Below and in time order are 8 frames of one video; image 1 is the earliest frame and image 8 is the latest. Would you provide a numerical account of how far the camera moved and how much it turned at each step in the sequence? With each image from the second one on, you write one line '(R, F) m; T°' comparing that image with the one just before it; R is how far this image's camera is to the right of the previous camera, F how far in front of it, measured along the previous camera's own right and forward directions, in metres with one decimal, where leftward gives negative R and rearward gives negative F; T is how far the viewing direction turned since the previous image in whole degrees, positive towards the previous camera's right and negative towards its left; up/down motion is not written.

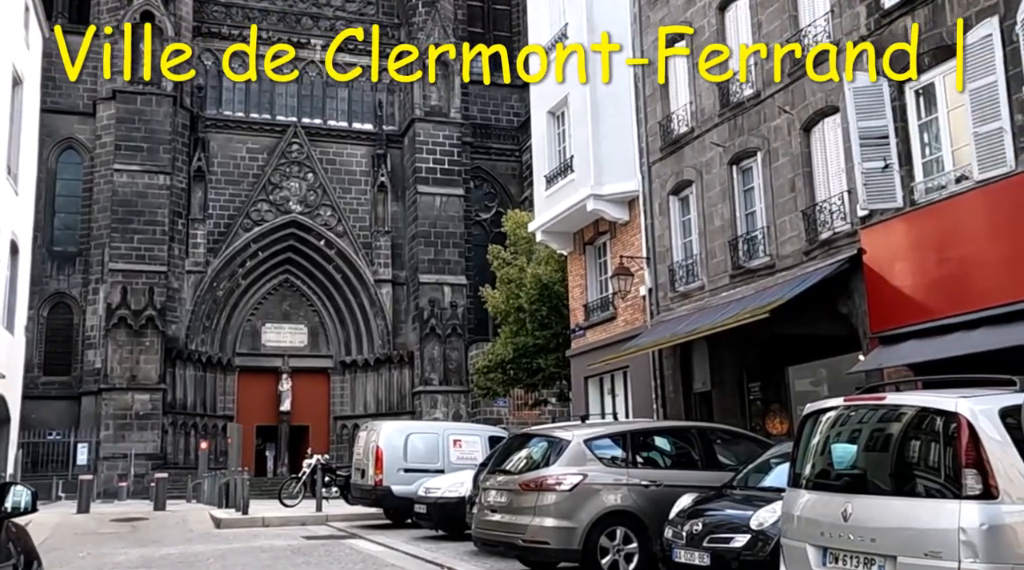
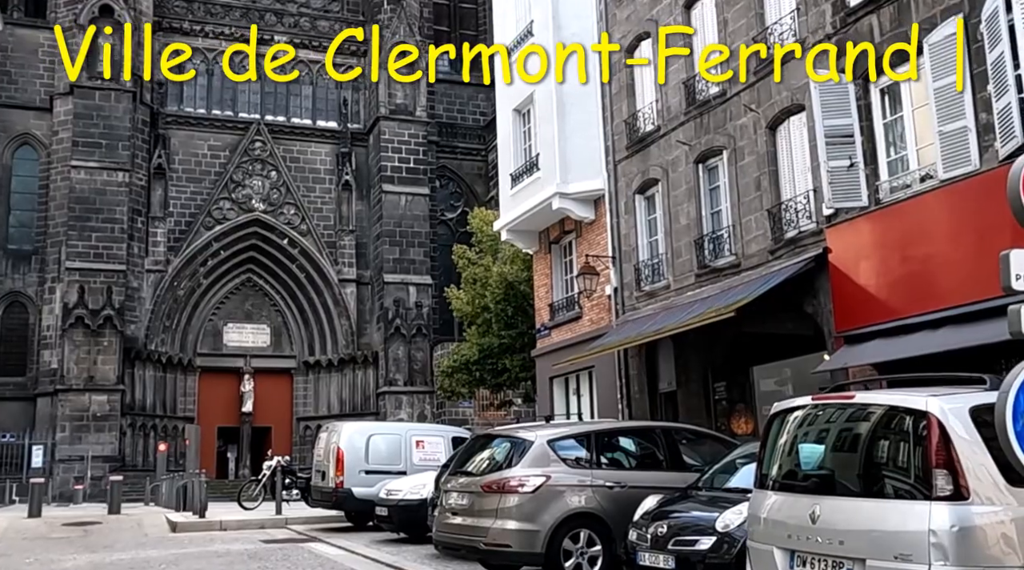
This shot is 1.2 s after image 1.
(0.0, +0.2) m; +2°
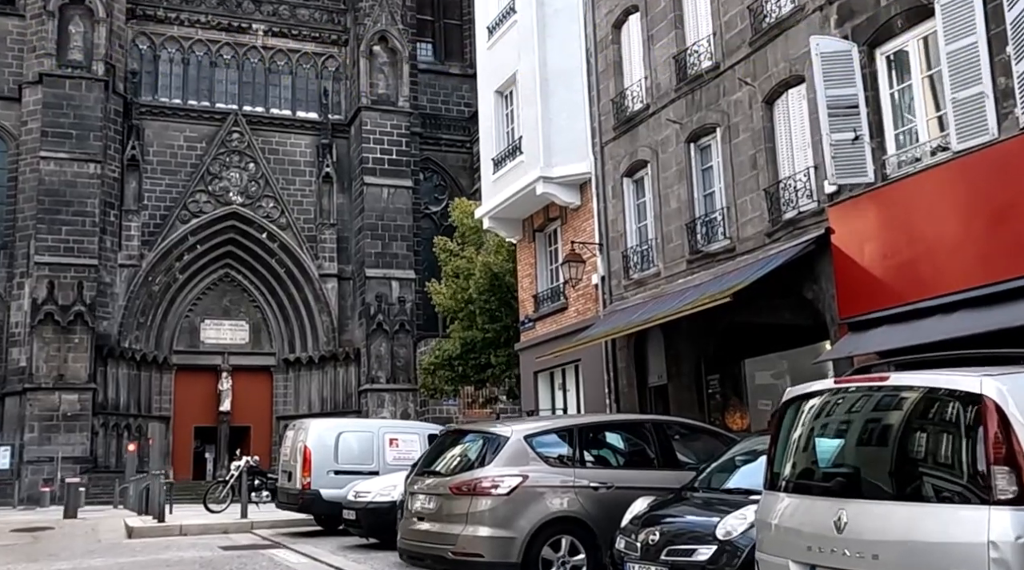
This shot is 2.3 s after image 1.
(+0.1, +1.0) m; +1°
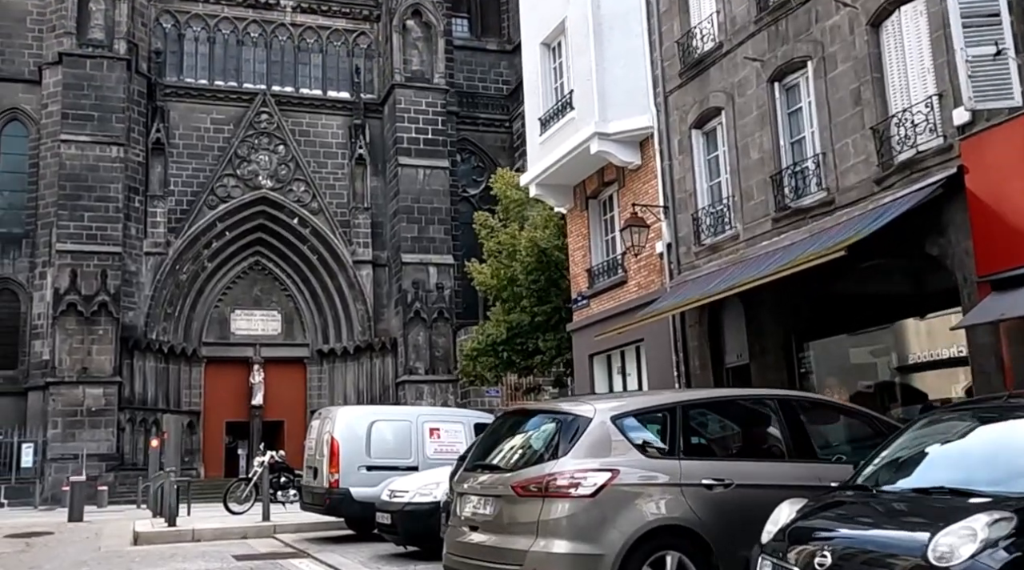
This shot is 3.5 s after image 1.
(-0.3, +2.1) m; -2°
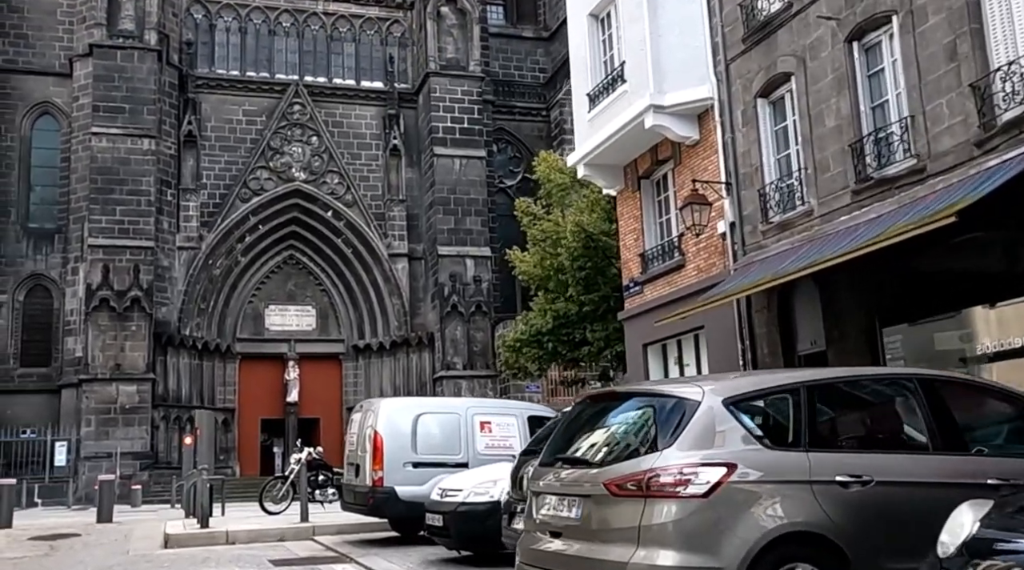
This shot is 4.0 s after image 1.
(-0.3, +1.0) m; -2°
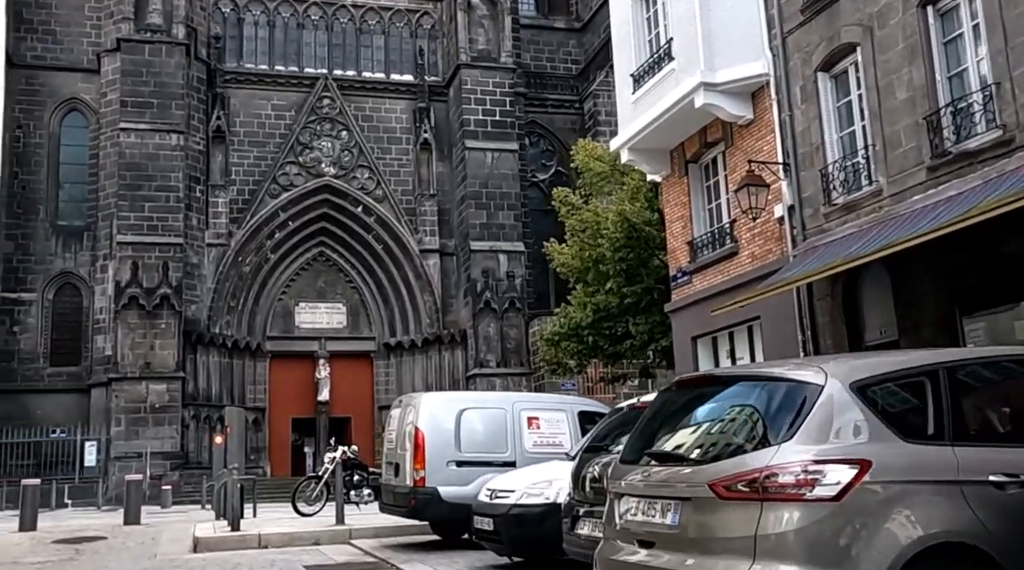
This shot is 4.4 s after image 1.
(-0.2, +0.8) m; -2°
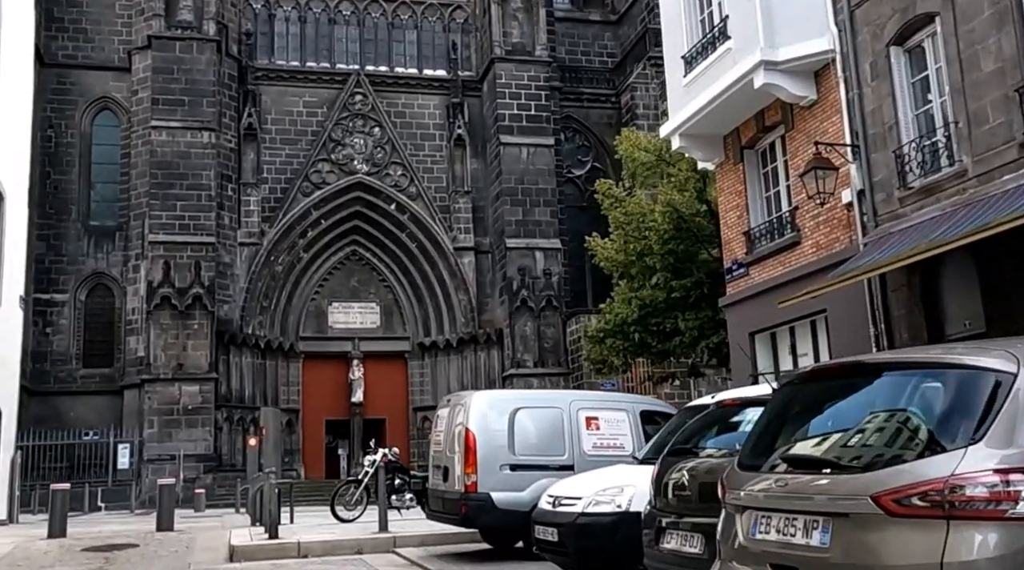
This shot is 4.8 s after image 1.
(-0.3, +0.8) m; -2°
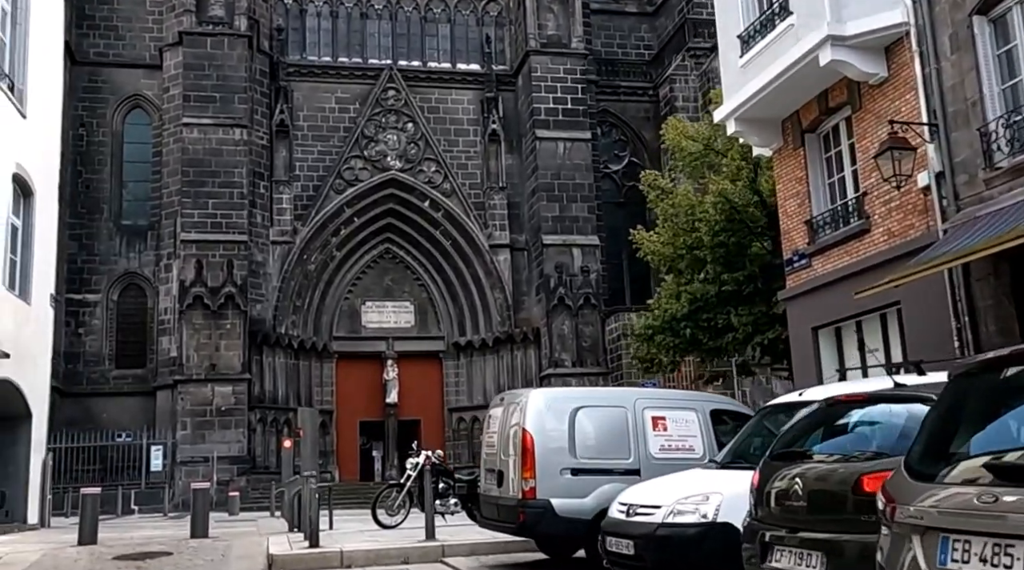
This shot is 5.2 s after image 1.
(-0.3, +0.8) m; -2°
